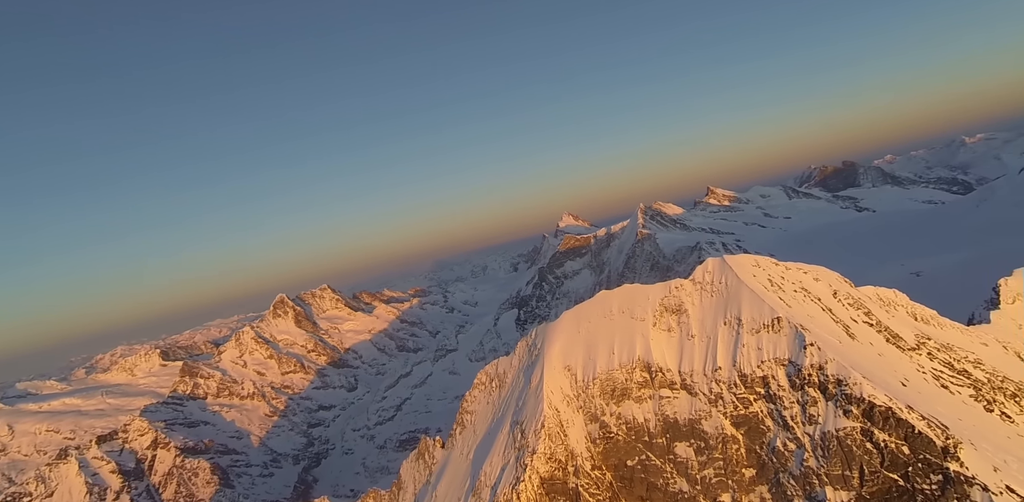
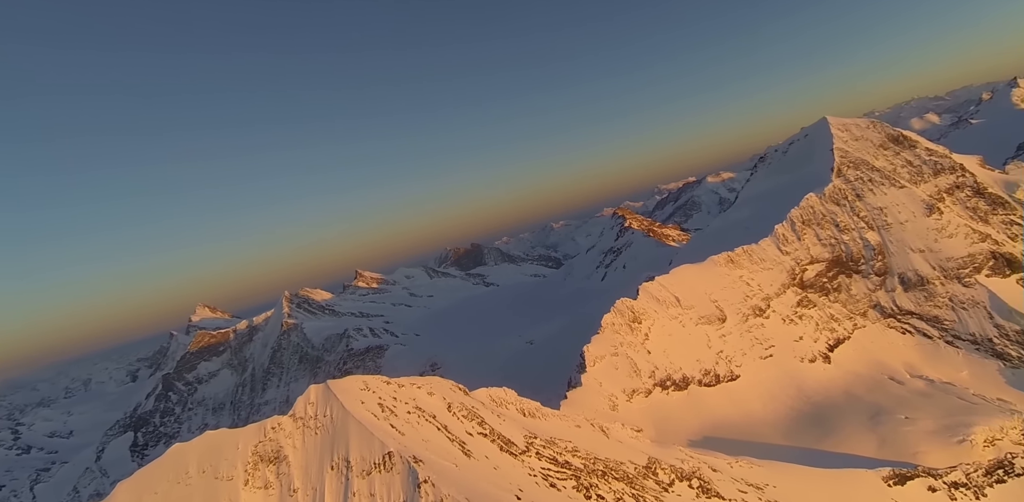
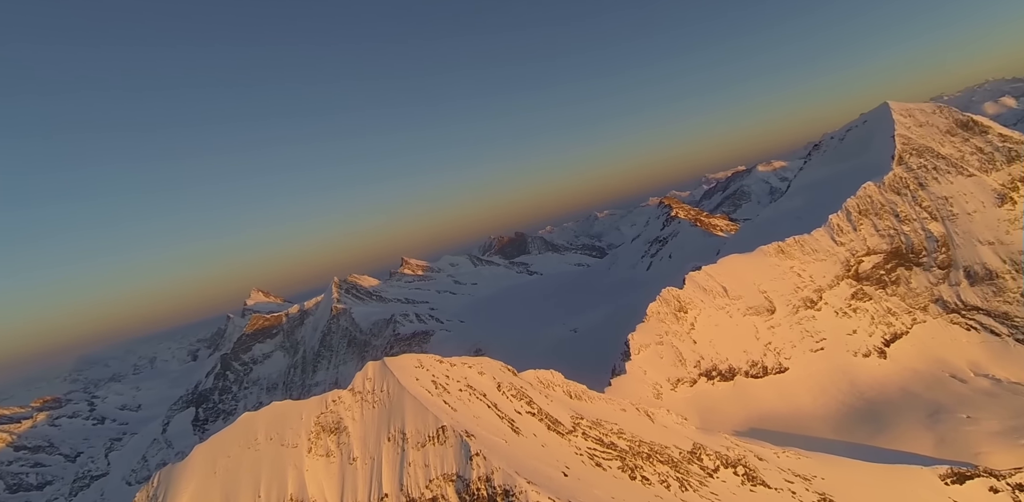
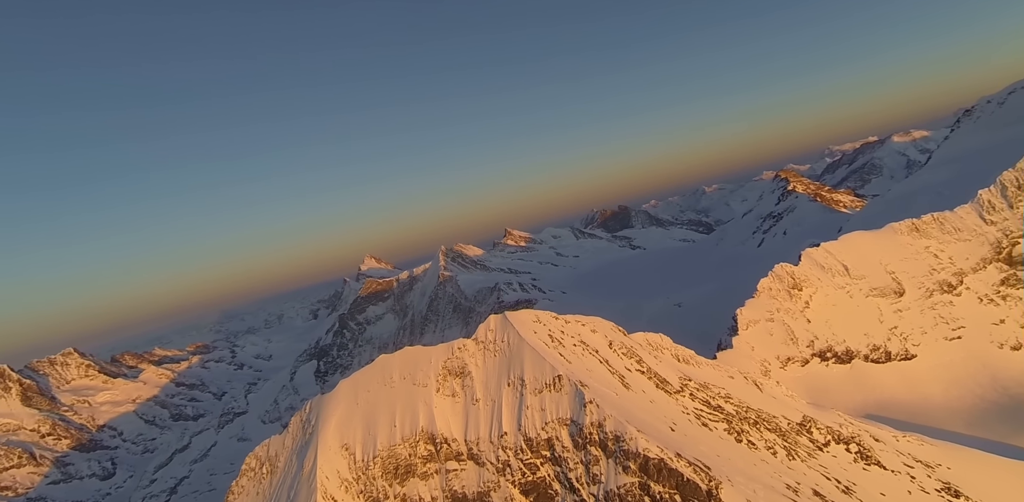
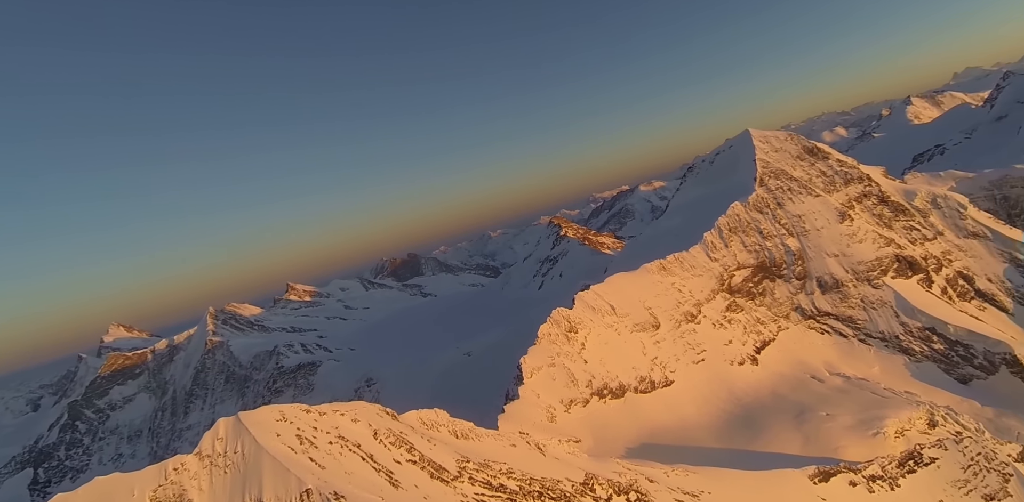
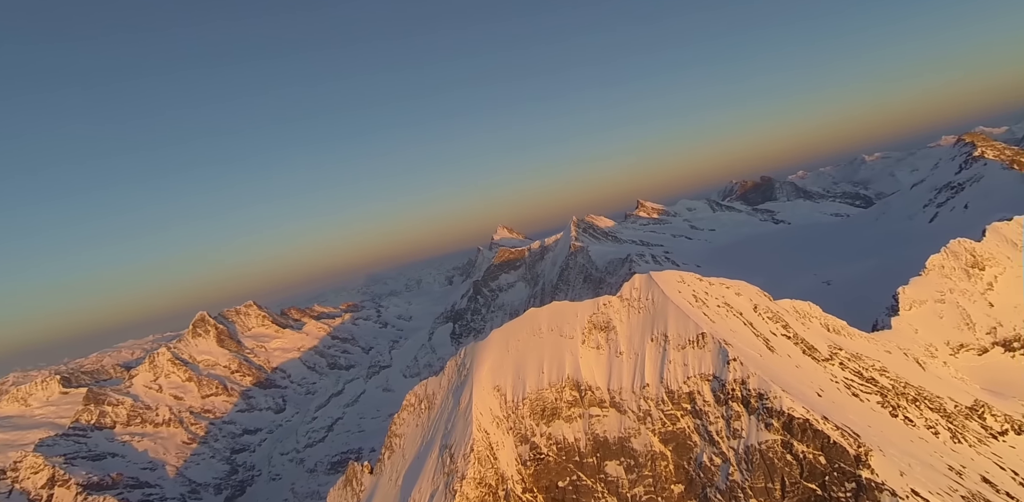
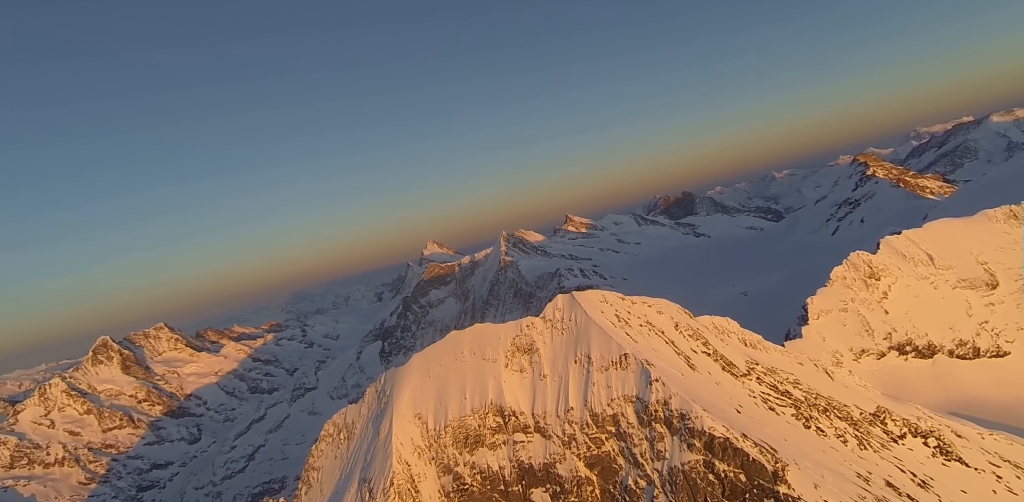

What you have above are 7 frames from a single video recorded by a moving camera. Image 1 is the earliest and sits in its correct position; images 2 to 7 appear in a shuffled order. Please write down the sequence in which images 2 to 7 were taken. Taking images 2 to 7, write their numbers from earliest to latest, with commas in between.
6, 7, 4, 3, 2, 5
